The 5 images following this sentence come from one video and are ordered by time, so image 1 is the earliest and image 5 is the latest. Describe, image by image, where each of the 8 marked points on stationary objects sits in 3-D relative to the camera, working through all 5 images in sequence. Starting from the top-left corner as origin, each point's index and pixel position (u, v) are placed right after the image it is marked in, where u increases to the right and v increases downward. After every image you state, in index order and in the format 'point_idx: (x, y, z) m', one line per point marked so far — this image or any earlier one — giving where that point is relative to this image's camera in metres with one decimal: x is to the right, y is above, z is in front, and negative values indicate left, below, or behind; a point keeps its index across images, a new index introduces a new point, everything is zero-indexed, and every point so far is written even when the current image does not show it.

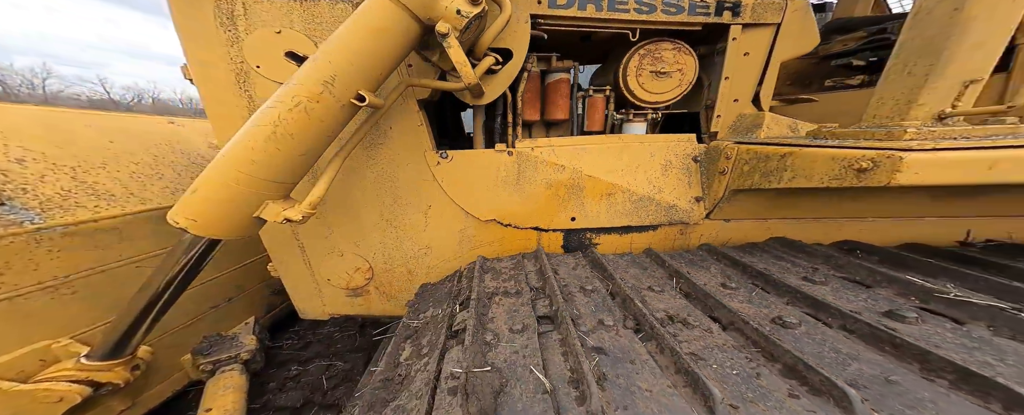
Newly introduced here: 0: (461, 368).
0: (-0.1, -0.4, +0.6) m
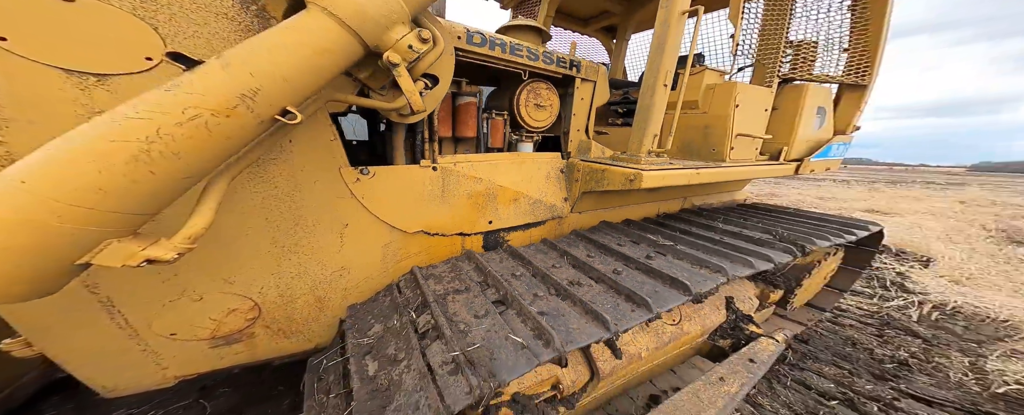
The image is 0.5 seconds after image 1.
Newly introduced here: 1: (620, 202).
0: (-0.2, -0.4, +0.8) m
1: (+0.7, 0.0, +1.7) m
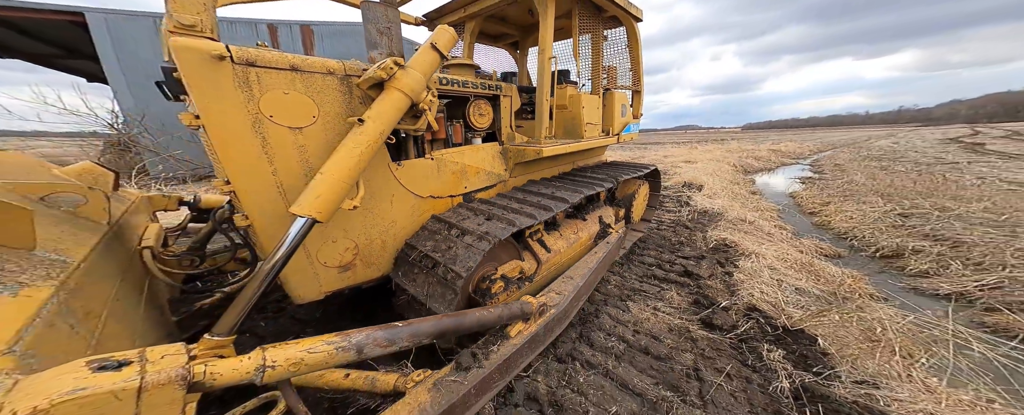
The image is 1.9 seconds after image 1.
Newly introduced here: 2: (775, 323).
0: (-0.2, -0.2, +1.8) m
1: (+0.2, +0.4, +2.8) m
2: (+2.1, -0.9, +2.3) m
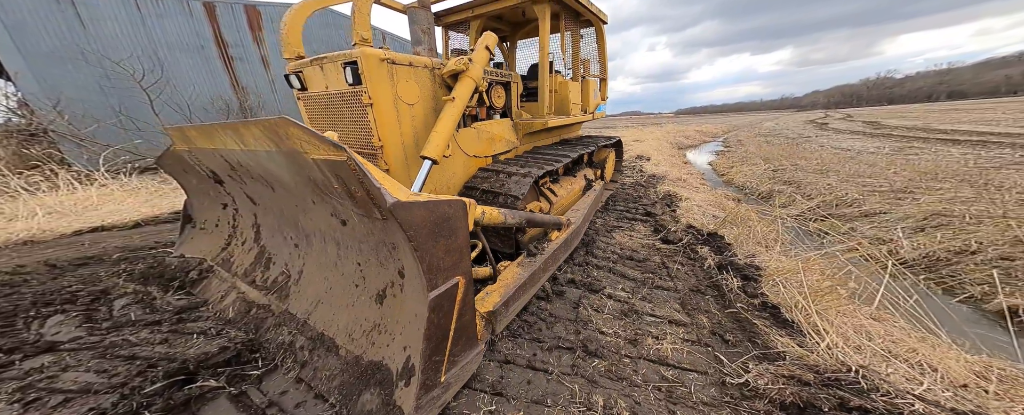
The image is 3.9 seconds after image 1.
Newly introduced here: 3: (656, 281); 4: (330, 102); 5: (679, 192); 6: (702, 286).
0: (+0.1, +0.2, +2.5) m
1: (+0.3, +0.9, +3.6) m
2: (+2.4, -0.3, +3.5) m
3: (+1.3, -0.7, +2.6) m
4: (-1.3, +0.7, +2.0) m
5: (+2.9, +0.2, +5.0) m
6: (+1.7, -0.7, +2.5) m
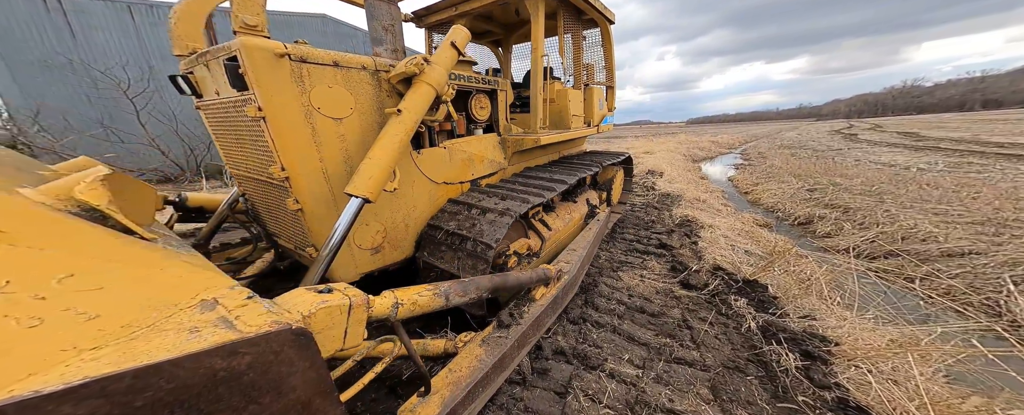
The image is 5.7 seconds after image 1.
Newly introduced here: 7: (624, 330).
0: (-0.1, -0.1, +1.9) m
1: (+0.2, +0.5, +3.1) m
2: (+2.2, -0.7, +2.8) m
3: (+1.1, -1.0, +1.9) m
4: (-1.5, +0.5, +1.5) m
5: (+2.8, -0.2, +4.3) m
6: (+1.5, -1.0, +1.8) m
7: (+0.8, -0.9, +2.2) m
